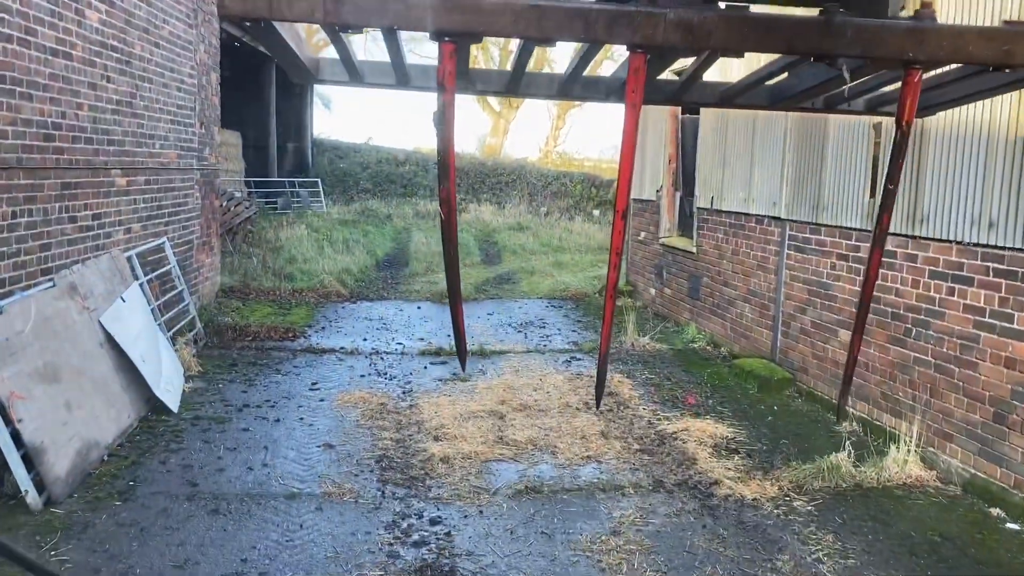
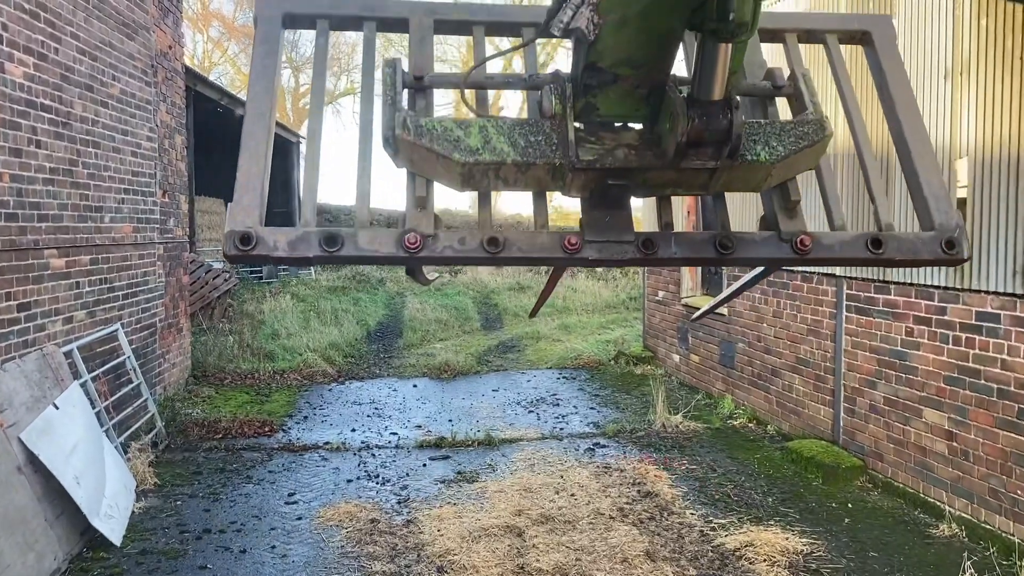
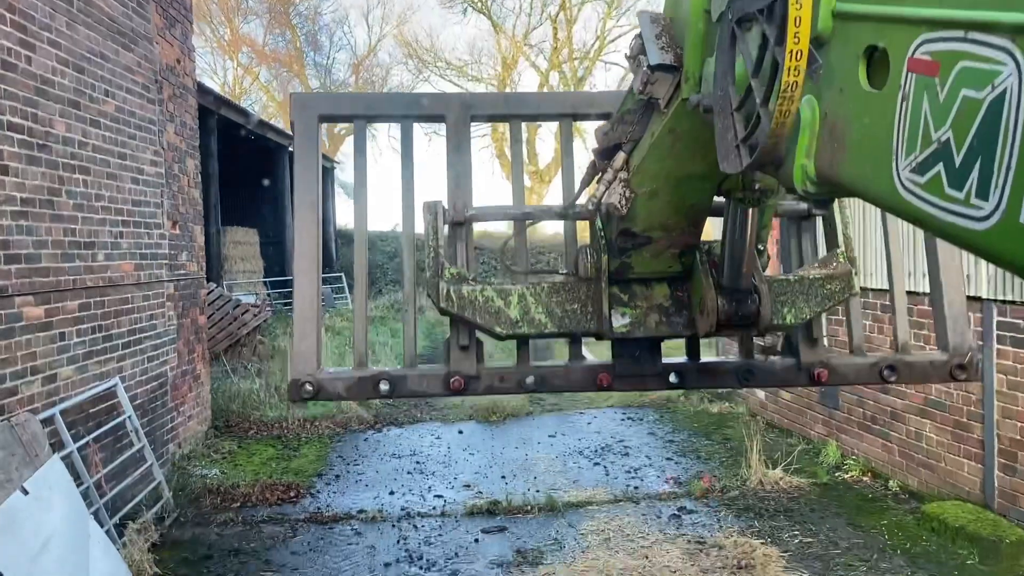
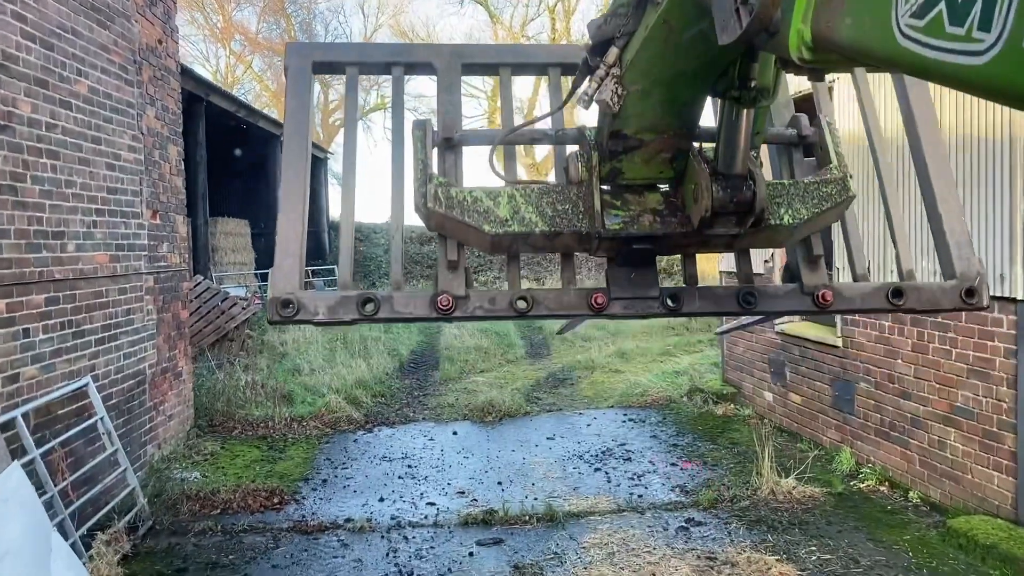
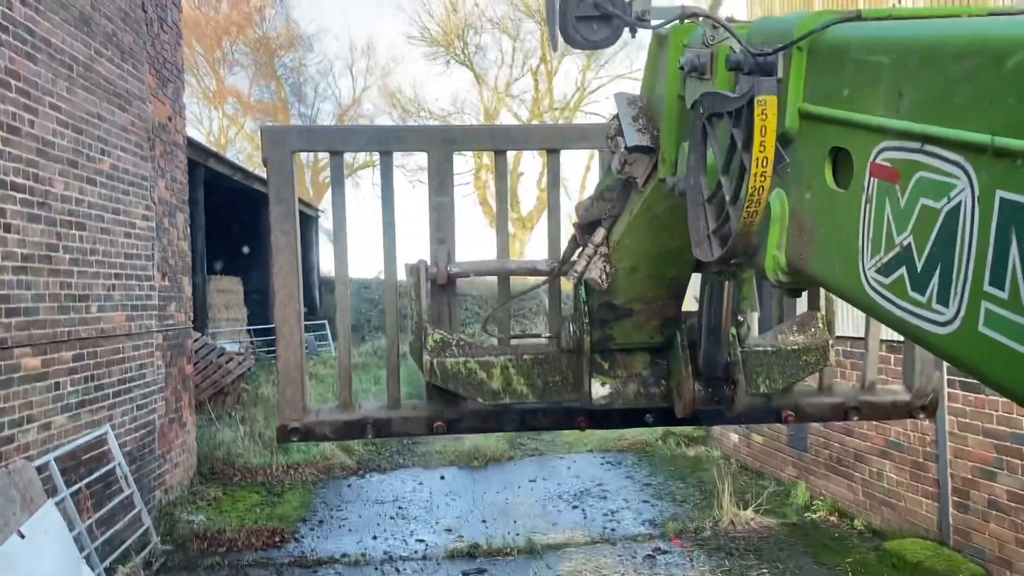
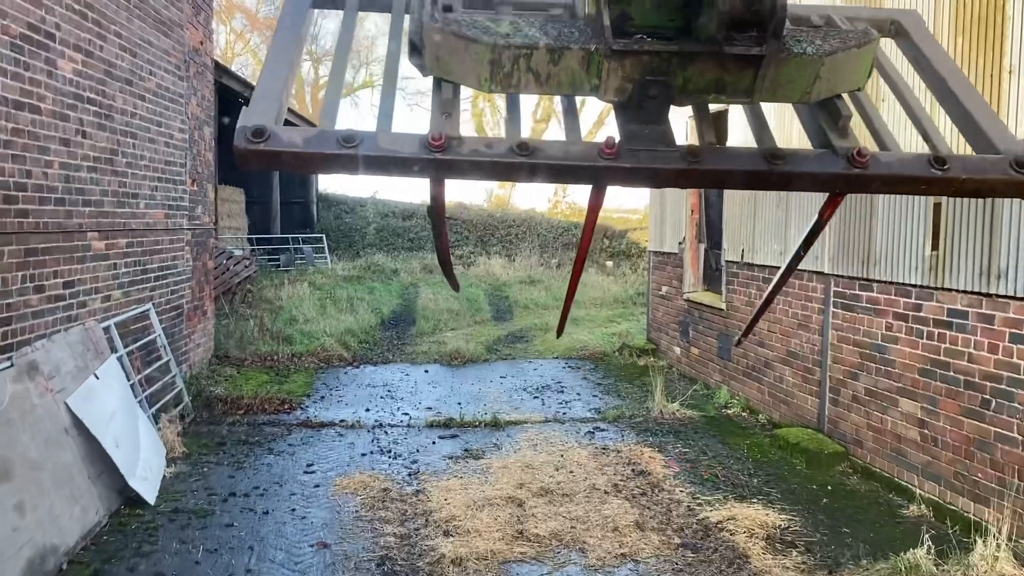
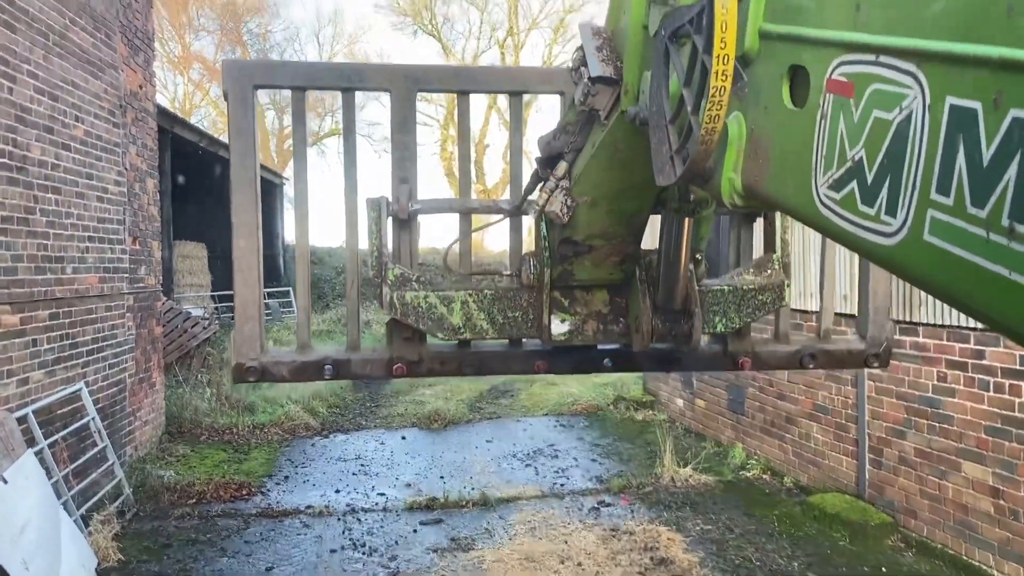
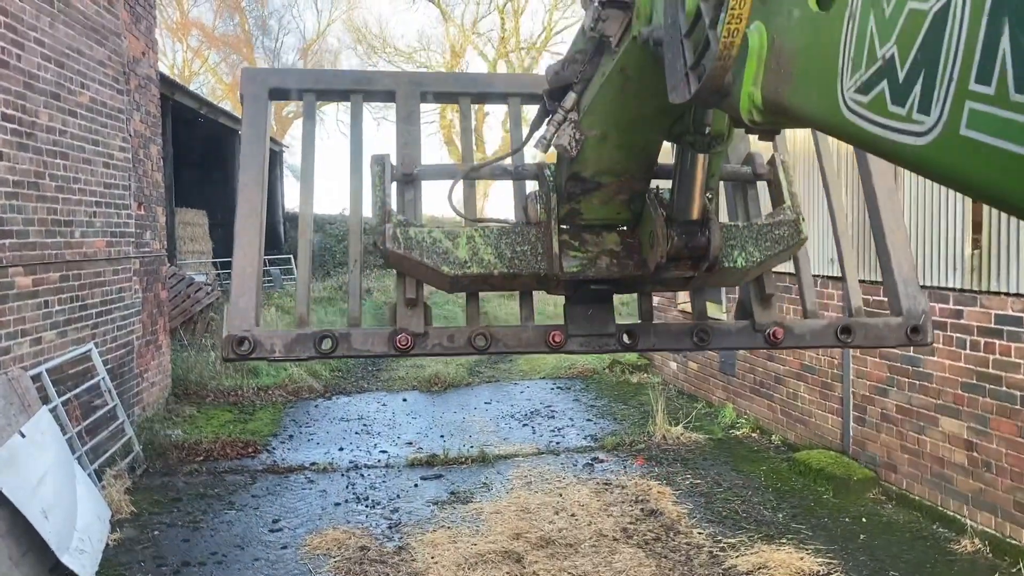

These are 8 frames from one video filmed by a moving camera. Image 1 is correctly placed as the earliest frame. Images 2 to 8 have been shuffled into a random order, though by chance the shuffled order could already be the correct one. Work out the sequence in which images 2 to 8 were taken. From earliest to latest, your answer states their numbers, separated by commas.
6, 2, 8, 7, 5, 3, 4
